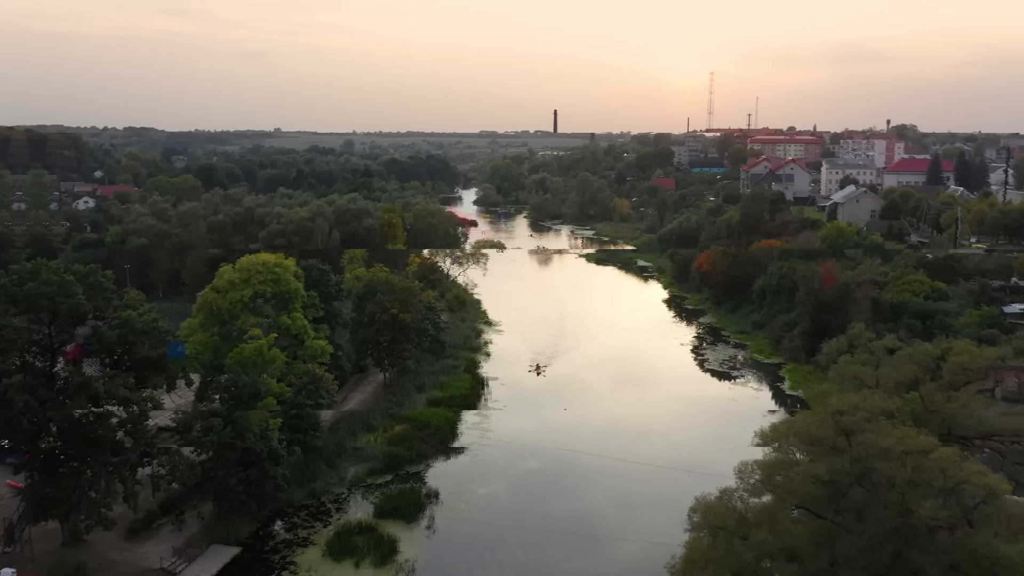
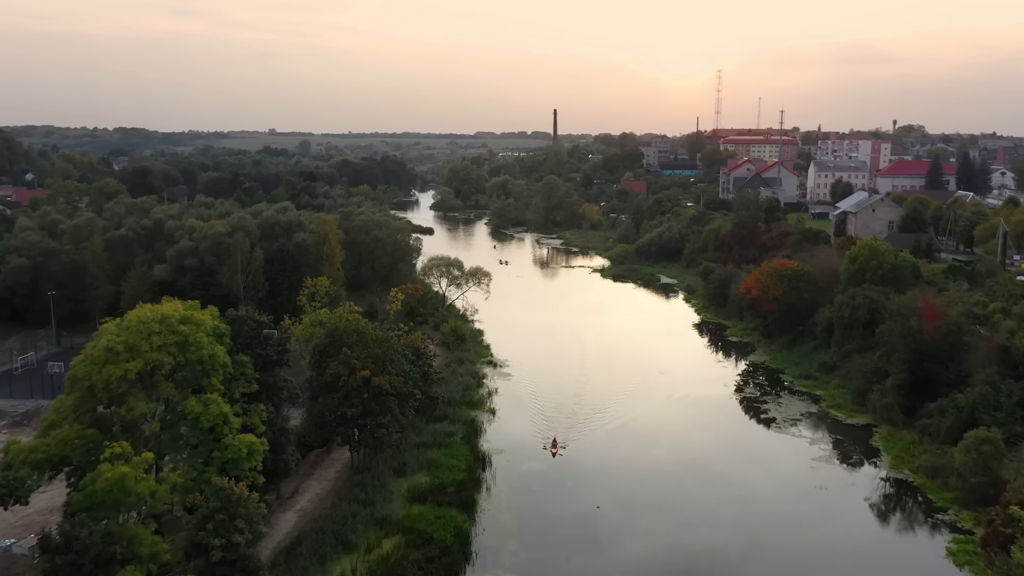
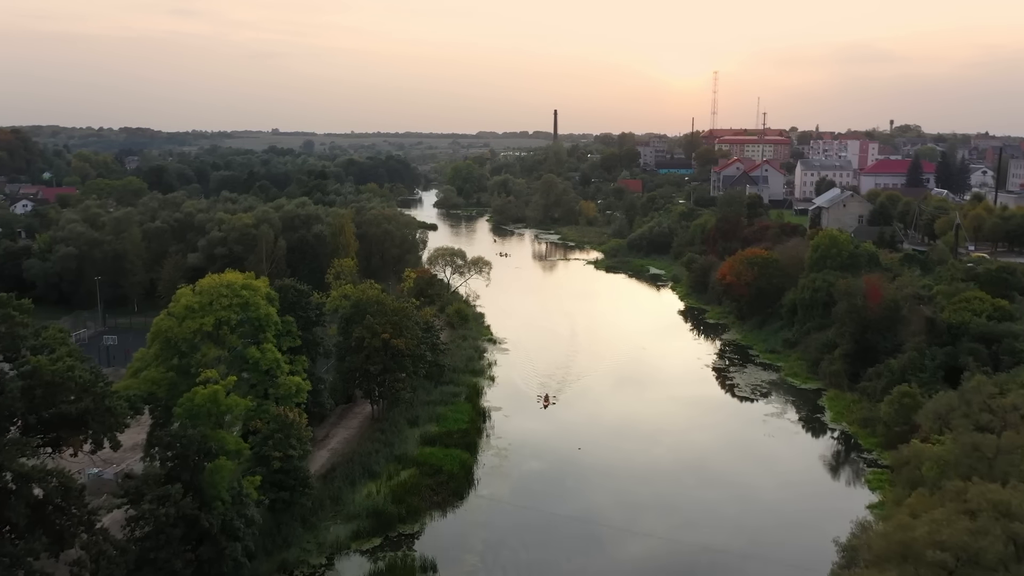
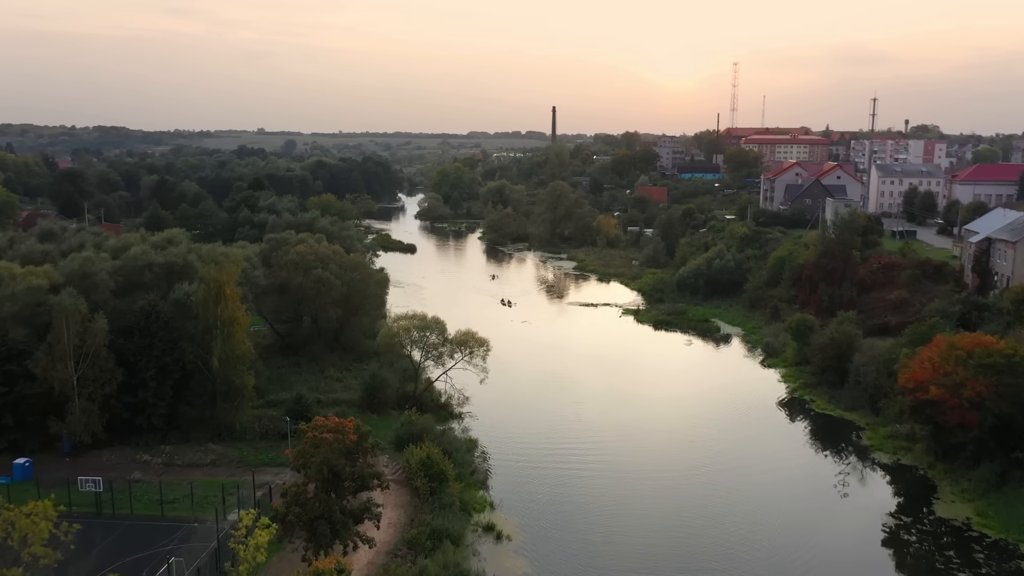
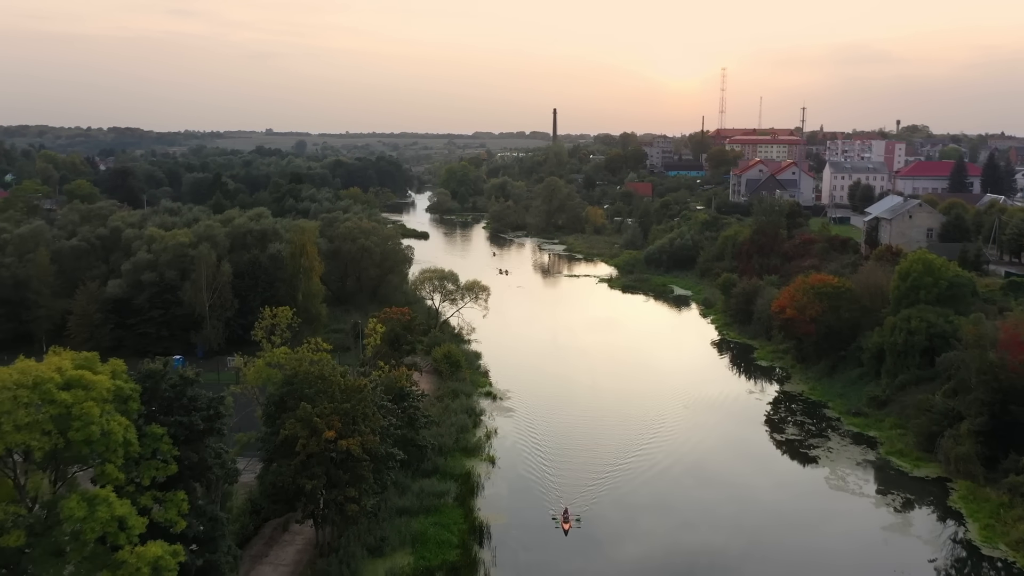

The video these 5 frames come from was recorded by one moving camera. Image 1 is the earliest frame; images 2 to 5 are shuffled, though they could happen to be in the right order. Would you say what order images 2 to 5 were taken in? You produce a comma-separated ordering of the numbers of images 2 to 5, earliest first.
3, 2, 5, 4
